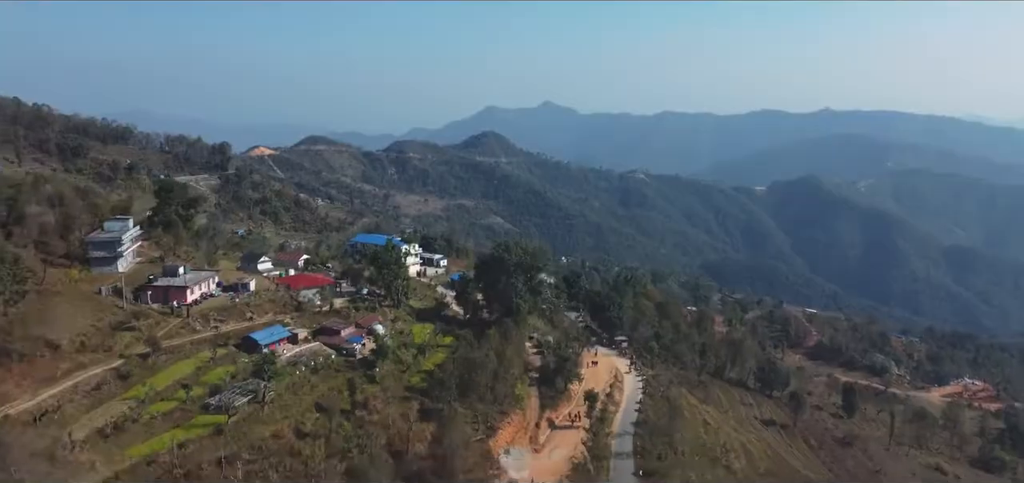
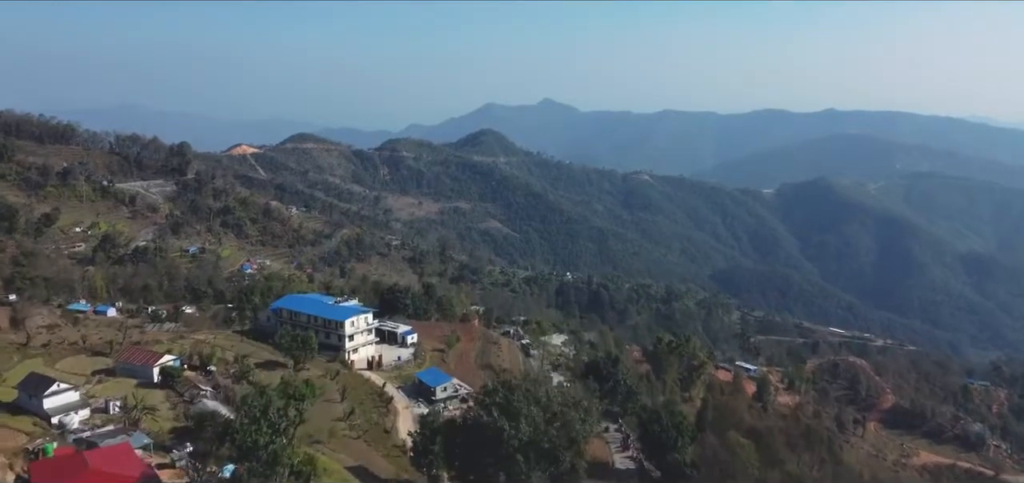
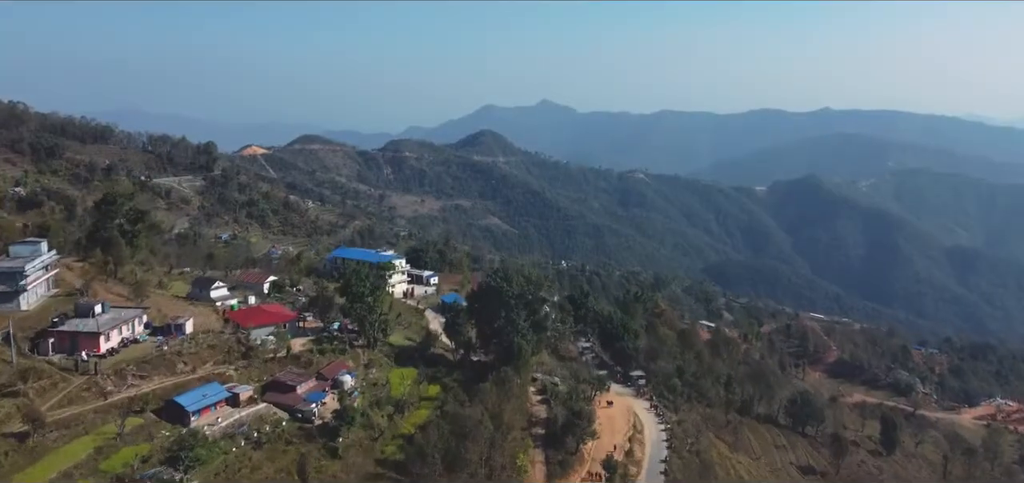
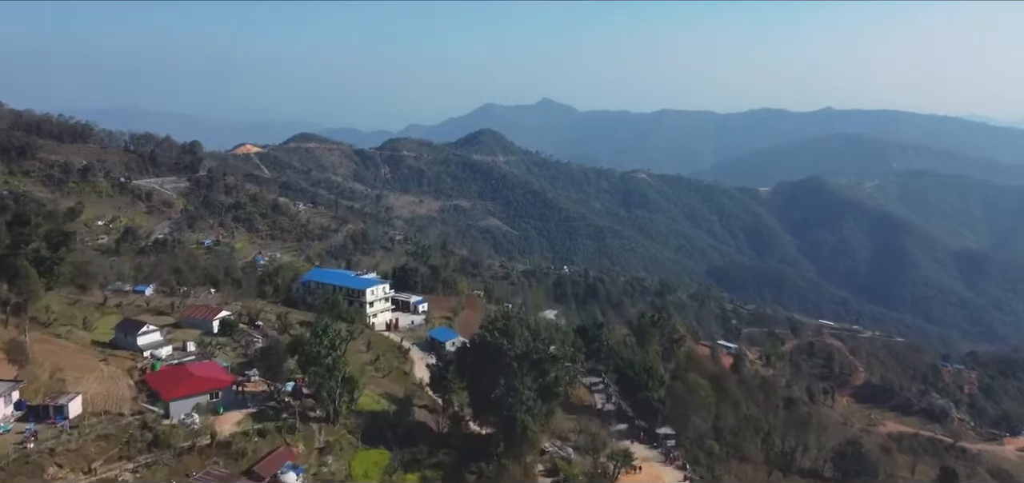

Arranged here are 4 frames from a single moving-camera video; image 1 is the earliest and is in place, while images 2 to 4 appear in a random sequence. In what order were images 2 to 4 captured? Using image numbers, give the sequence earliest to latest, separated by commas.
3, 4, 2
